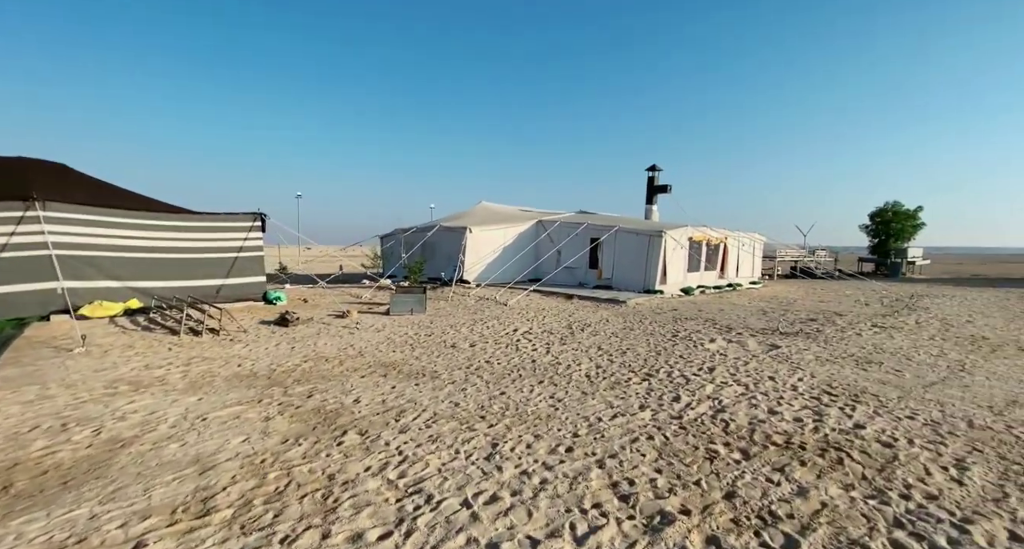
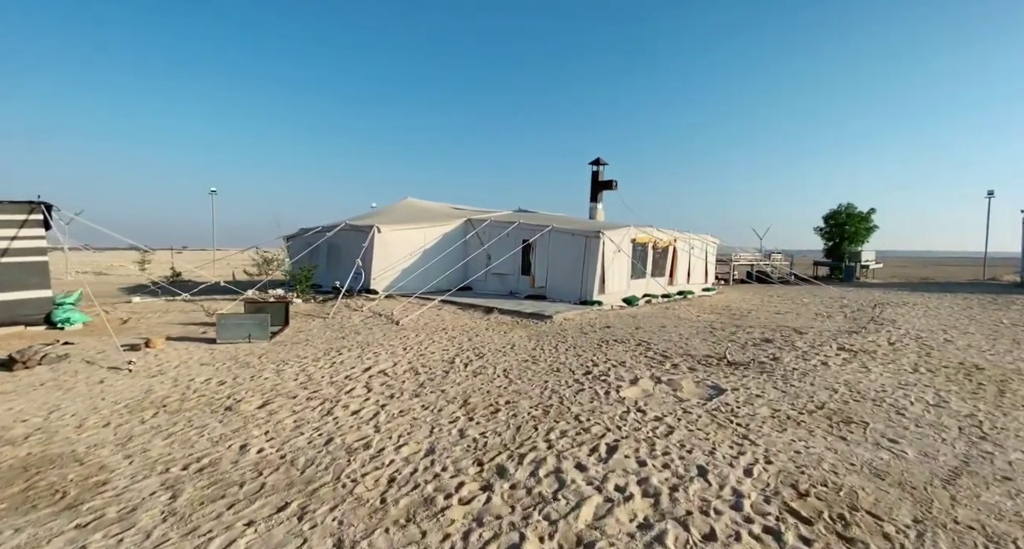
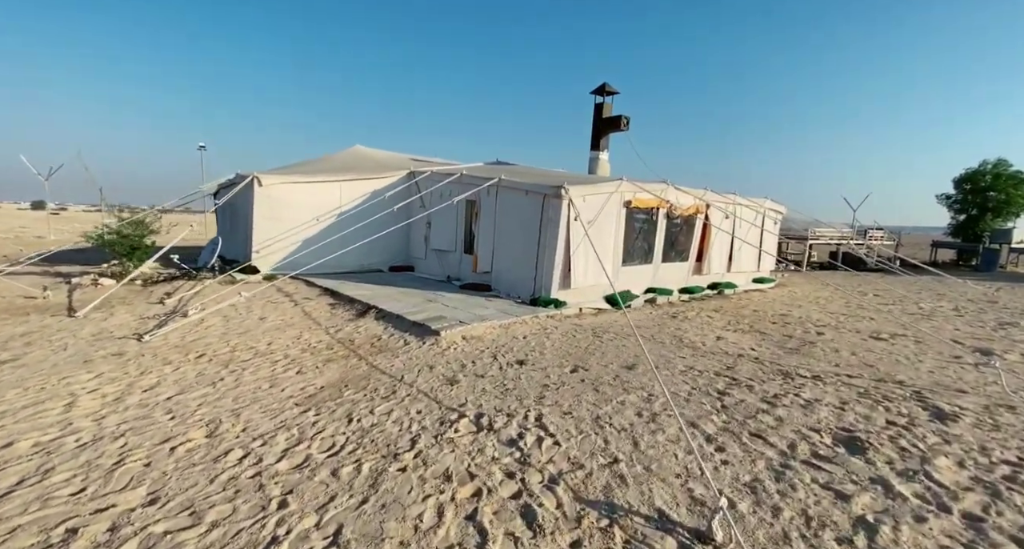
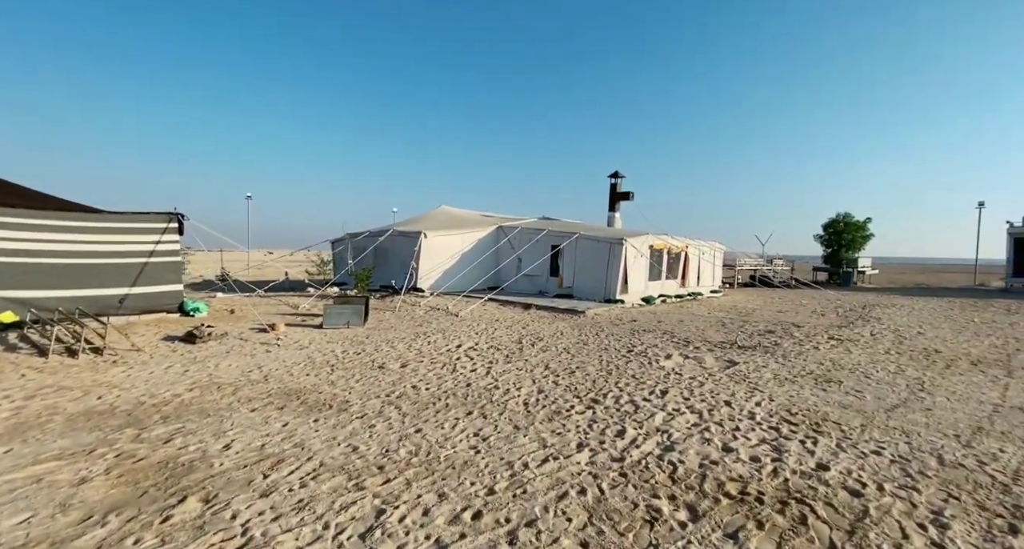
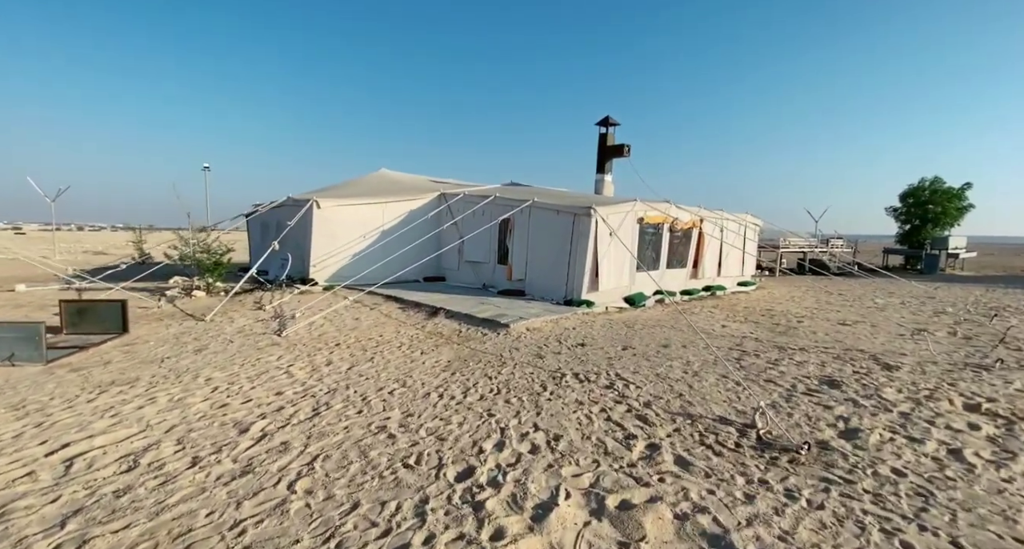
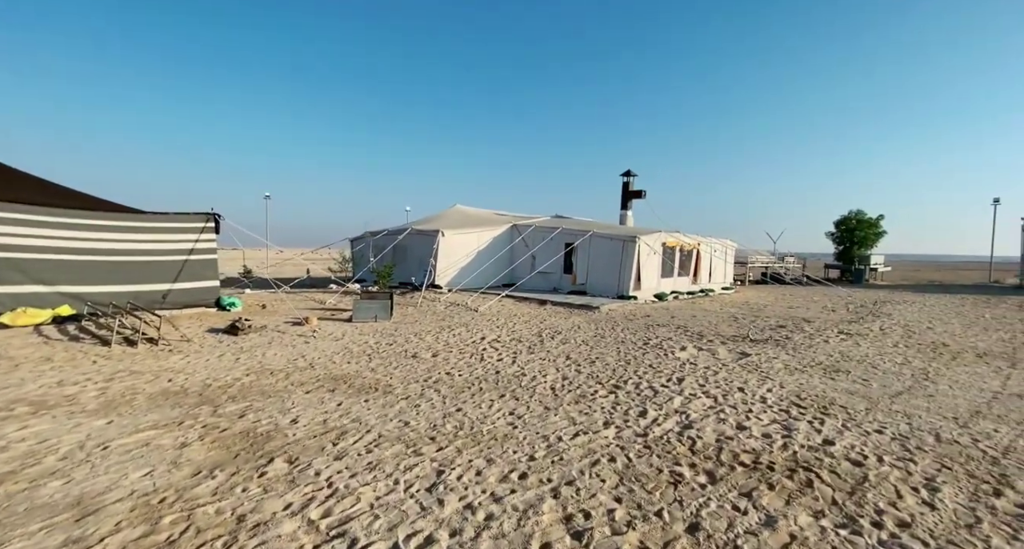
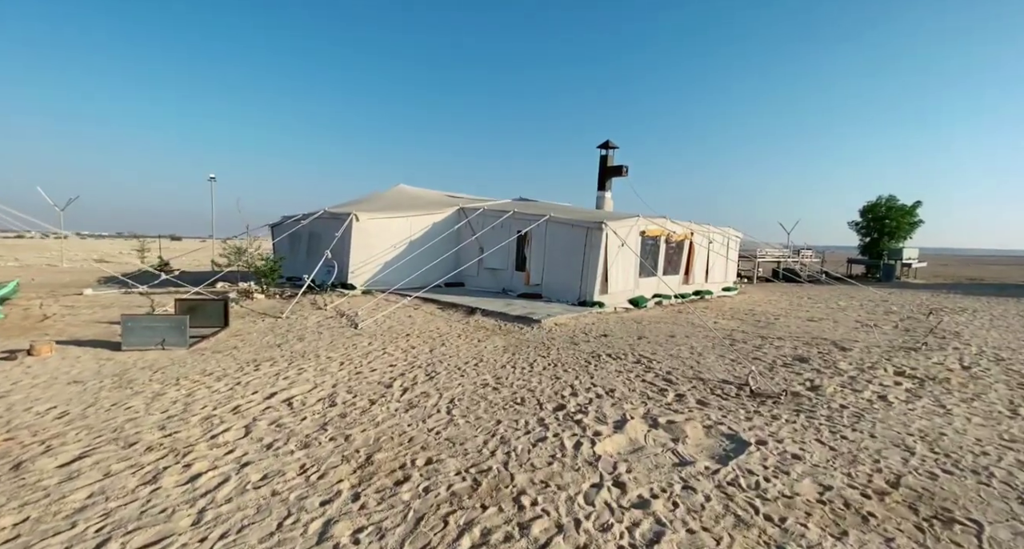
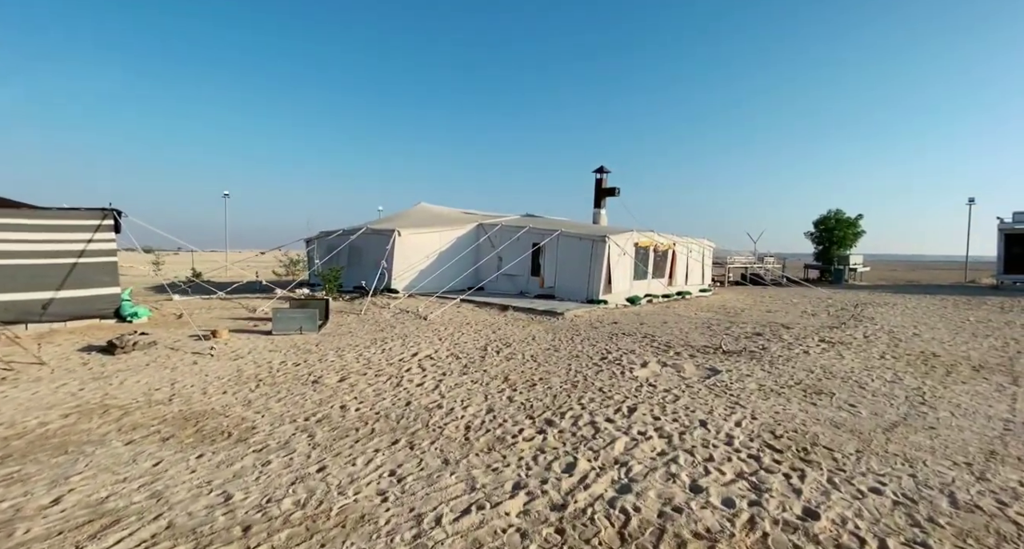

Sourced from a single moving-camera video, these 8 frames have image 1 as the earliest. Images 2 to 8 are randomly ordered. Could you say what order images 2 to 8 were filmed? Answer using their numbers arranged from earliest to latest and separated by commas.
6, 4, 8, 2, 7, 5, 3
